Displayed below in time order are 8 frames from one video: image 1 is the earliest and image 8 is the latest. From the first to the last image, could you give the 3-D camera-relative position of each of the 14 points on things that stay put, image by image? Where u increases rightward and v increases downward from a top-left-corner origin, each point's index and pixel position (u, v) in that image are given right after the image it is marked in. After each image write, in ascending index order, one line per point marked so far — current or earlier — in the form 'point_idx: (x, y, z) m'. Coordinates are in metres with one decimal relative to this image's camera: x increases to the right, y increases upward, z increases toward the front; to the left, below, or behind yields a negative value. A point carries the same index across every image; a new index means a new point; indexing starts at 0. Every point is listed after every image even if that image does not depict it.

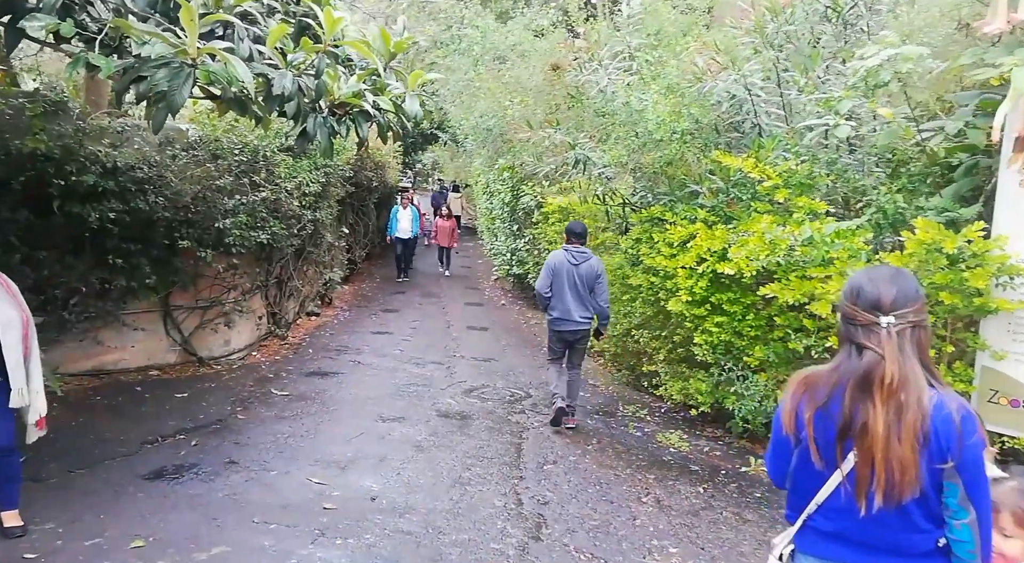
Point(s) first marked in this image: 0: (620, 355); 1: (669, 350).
0: (+1.3, -0.8, +9.0) m
1: (+1.4, -0.6, +7.0) m
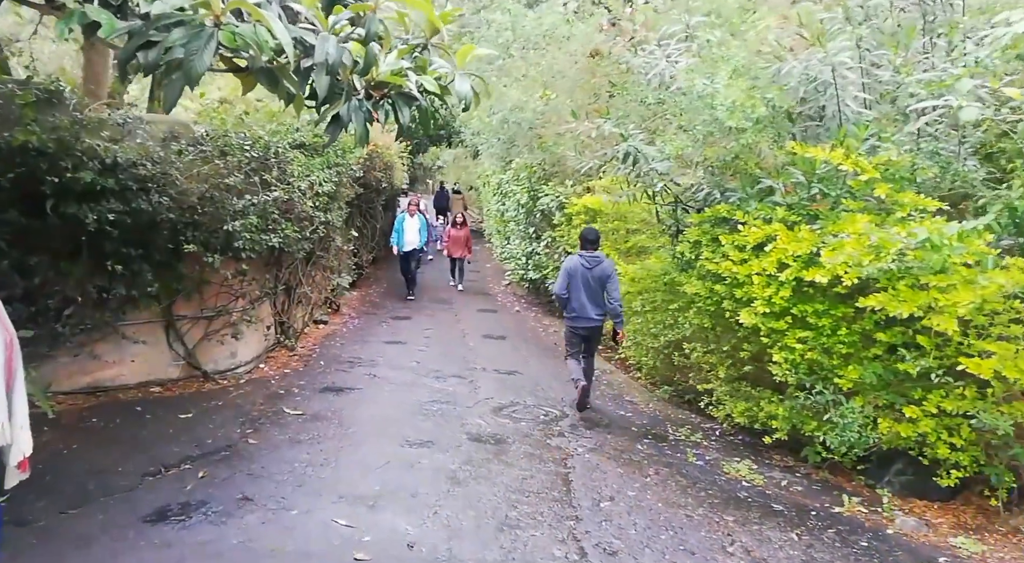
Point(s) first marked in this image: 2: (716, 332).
0: (+1.6, -0.9, +8.3) m
1: (+1.7, -0.7, +6.3) m
2: (+1.7, -0.4, +6.5) m
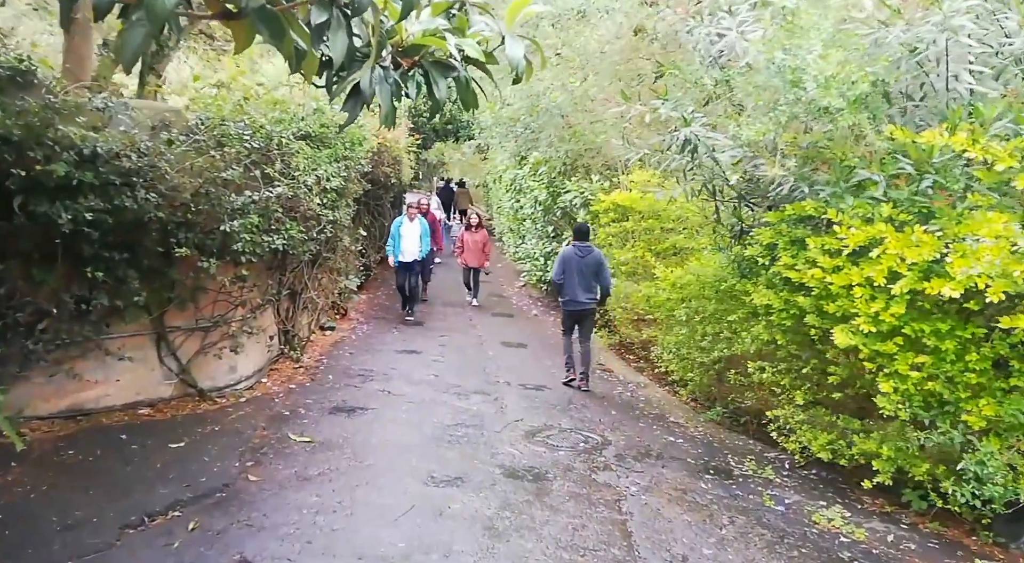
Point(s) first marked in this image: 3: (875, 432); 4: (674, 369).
0: (+1.9, -1.0, +7.4) m
1: (+2.0, -0.8, +5.4) m
2: (+2.0, -0.5, +5.6) m
3: (+2.2, -0.9, +4.7) m
4: (+1.7, -0.9, +8.1) m
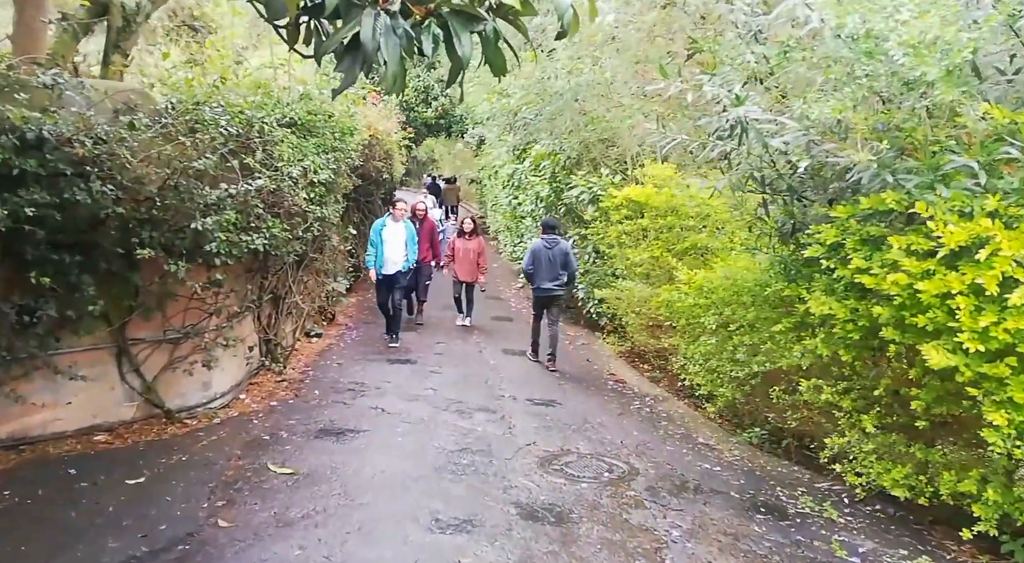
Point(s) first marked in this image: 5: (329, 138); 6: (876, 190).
0: (+2.0, -1.0, +6.6) m
1: (+2.1, -0.8, +4.6) m
2: (+2.1, -0.5, +4.8) m
3: (+2.3, -0.9, +3.9) m
4: (+1.8, -1.0, +7.4) m
5: (-2.0, +1.6, +8.5) m
6: (+1.9, +0.5, +4.1) m
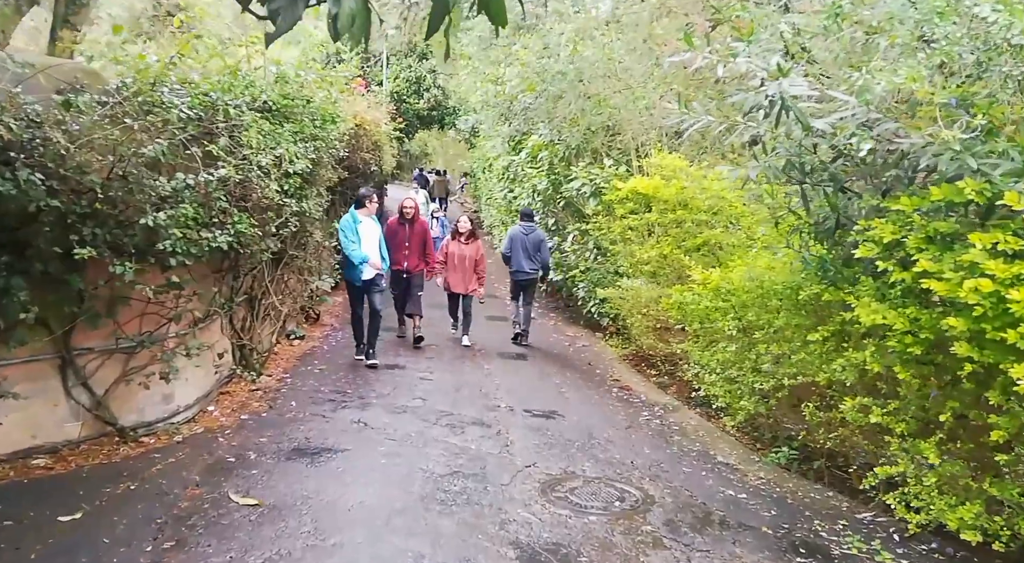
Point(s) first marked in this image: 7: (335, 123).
0: (+2.0, -1.0, +6.0) m
1: (+2.1, -0.8, +3.9) m
2: (+2.1, -0.5, +4.1) m
3: (+2.3, -1.0, +3.2) m
4: (+1.7, -1.0, +6.7) m
5: (-2.1, +1.6, +7.8) m
6: (+1.9, +0.5, +3.5) m
7: (-2.1, +1.9, +9.1) m
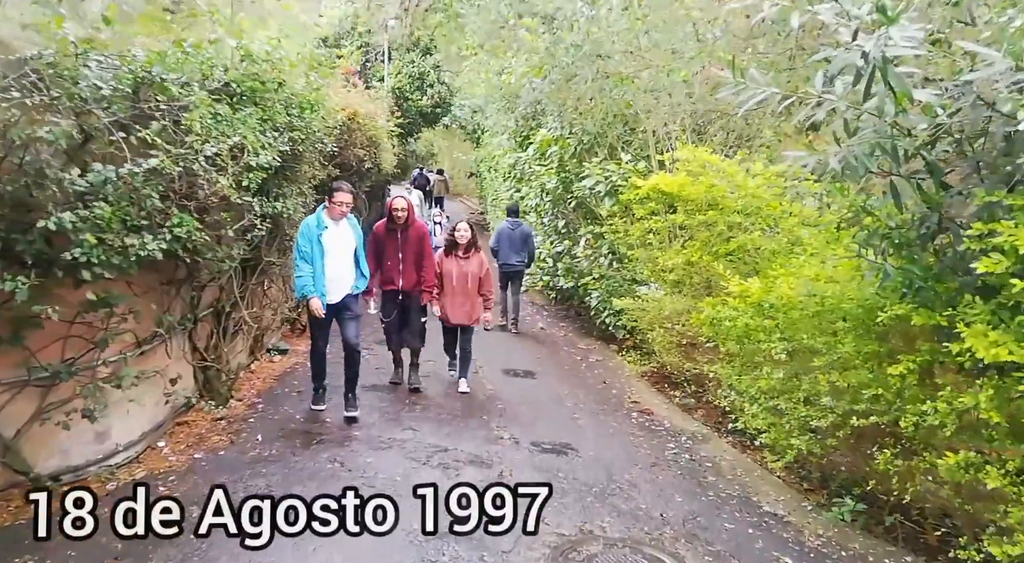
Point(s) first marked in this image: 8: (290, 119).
0: (+2.0, -1.1, +4.9) m
1: (+2.1, -0.9, +2.9) m
2: (+2.1, -0.6, +3.1) m
3: (+2.3, -1.1, +2.2) m
4: (+1.8, -1.1, +5.7) m
5: (-2.0, +1.5, +6.8) m
6: (+1.9, +0.4, +2.4) m
7: (-2.0, +1.8, +8.1) m
8: (-2.0, +1.5, +7.1) m
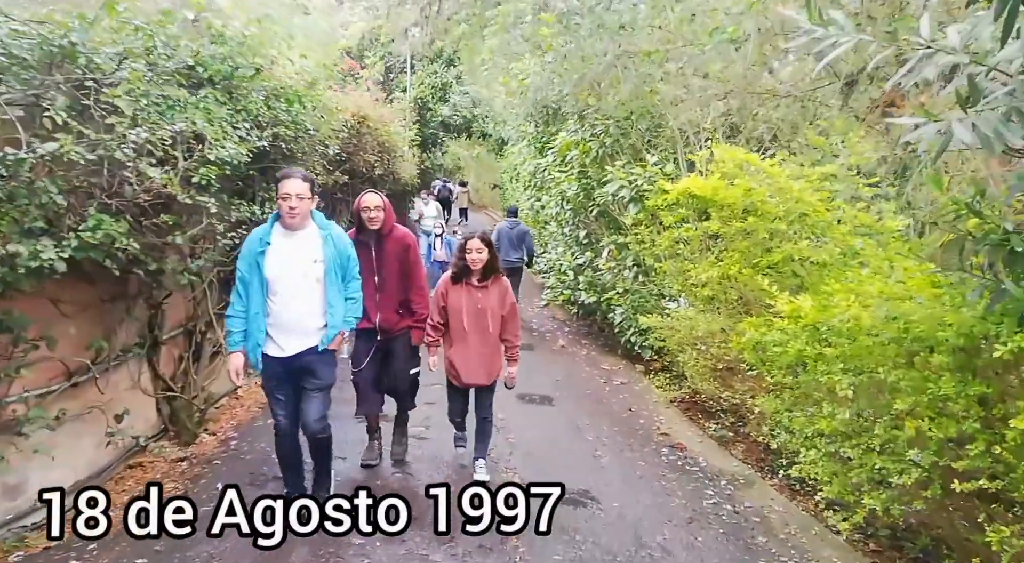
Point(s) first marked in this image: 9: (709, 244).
0: (+2.0, -1.2, +3.9) m
1: (+2.1, -1.0, +1.9) m
2: (+2.1, -0.7, +2.1) m
3: (+2.2, -1.1, +1.2) m
4: (+1.8, -1.2, +4.7) m
5: (-1.9, +1.4, +6.0) m
6: (+1.9, +0.3, +1.5) m
7: (-1.9, +1.6, +7.3) m
8: (-1.9, +1.3, +6.3) m
9: (+1.8, +0.3, +6.9) m
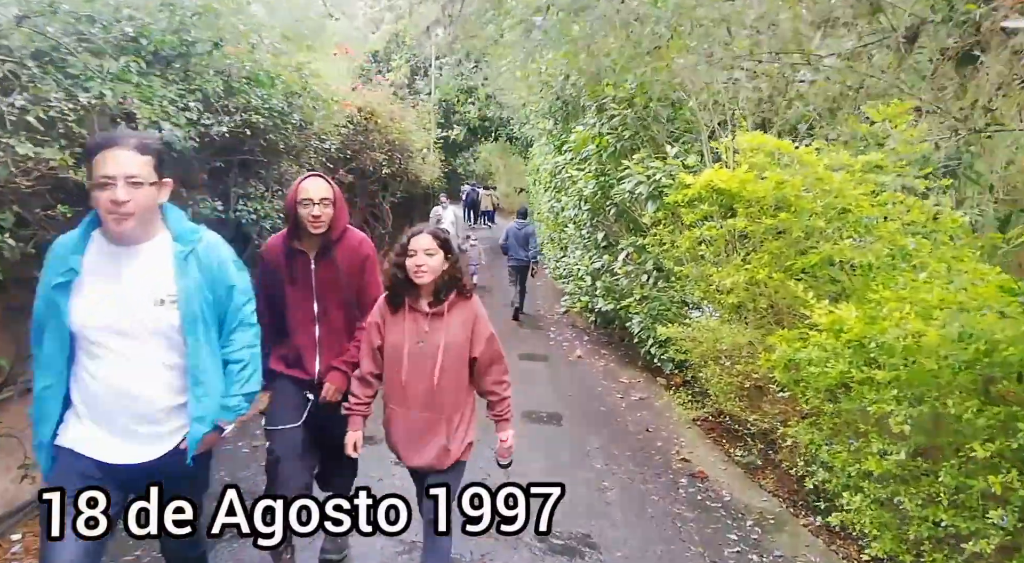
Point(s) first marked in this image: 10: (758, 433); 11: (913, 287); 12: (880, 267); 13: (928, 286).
0: (+1.9, -1.2, +3.0) m
1: (+1.9, -1.0, +1.0) m
2: (+1.8, -0.7, +1.2) m
3: (+2.0, -1.1, +0.3) m
4: (+1.7, -1.2, +3.8) m
5: (-2.0, +1.3, +5.3) m
6: (+1.6, +0.3, +0.6) m
7: (-1.9, +1.6, +6.5) m
8: (-2.0, +1.3, +5.5) m
9: (+1.7, +0.3, +6.0) m
10: (+2.0, -1.2, +6.1) m
11: (+2.0, 0.0, +3.7) m
12: (+2.2, +0.1, +4.6) m
13: (+2.0, 0.0, +3.6) m
